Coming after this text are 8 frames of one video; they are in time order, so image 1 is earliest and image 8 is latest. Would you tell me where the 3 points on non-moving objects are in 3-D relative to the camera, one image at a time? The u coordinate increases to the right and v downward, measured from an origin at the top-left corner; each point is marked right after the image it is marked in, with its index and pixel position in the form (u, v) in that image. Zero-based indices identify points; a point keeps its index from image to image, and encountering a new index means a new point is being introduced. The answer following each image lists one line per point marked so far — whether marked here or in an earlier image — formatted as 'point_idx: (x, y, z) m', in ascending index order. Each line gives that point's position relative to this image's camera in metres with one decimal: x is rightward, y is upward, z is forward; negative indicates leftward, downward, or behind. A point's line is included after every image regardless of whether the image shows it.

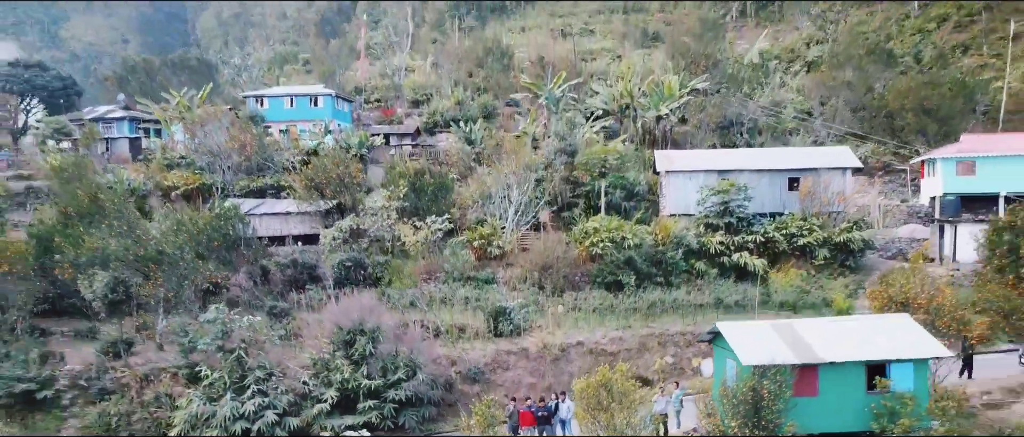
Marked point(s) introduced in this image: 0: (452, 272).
0: (-0.8, -0.7, +10.1) m
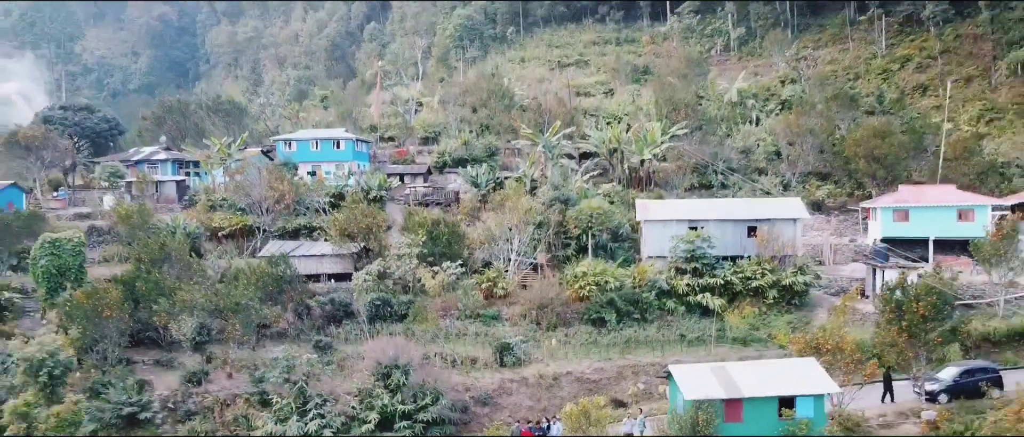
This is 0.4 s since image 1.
0: (-0.7, -1.4, +12.2) m
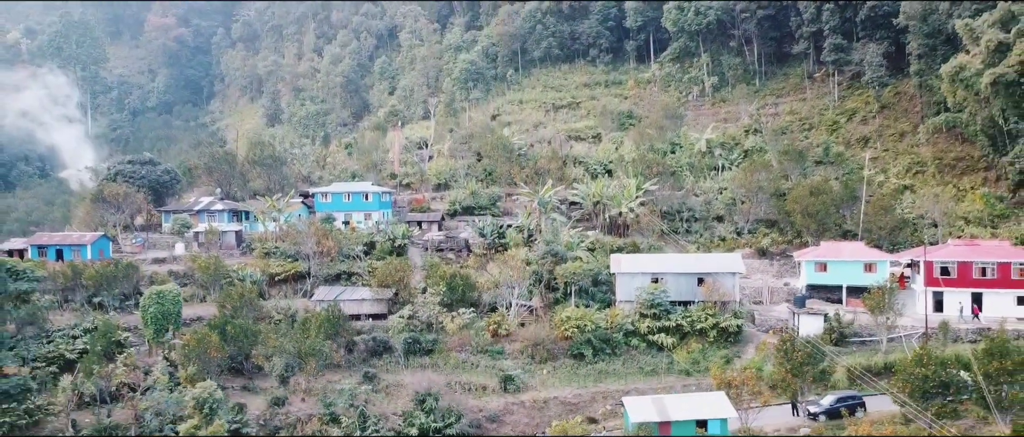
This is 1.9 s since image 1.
0: (-0.7, -2.5, +15.8) m
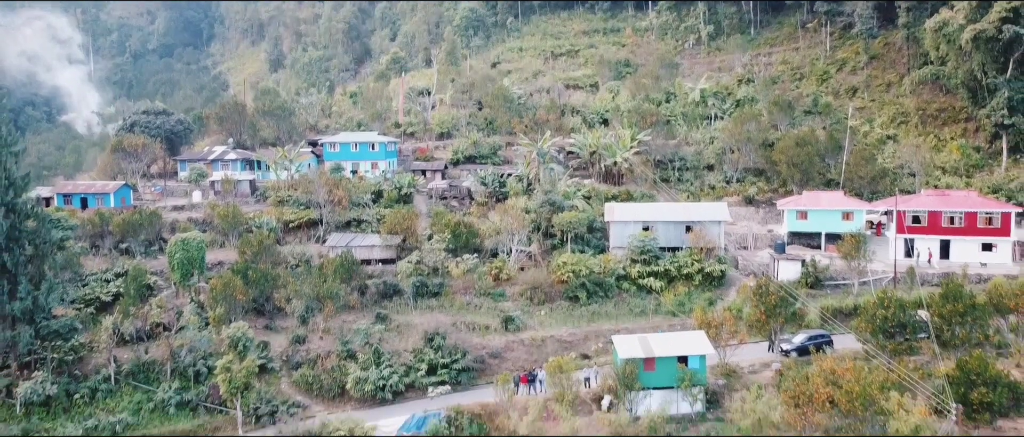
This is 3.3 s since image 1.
0: (-0.7, -1.5, +17.1) m
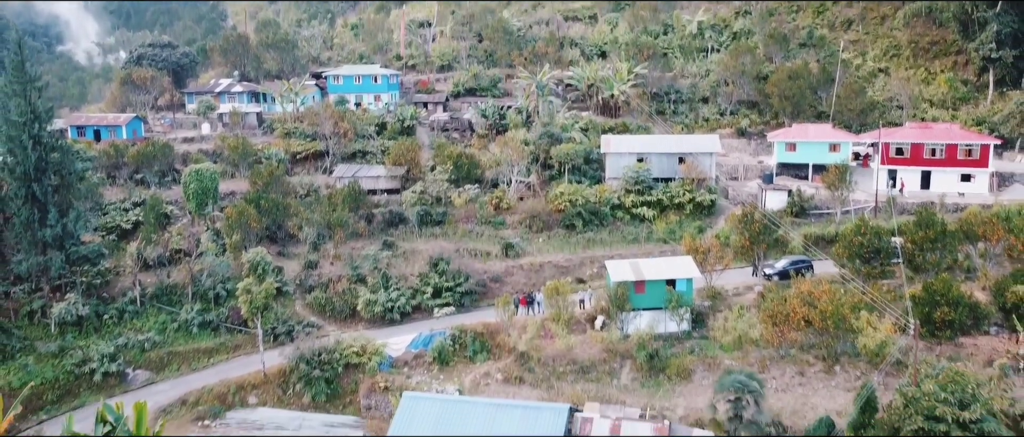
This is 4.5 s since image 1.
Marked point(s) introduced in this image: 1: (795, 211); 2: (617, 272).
0: (-0.7, 0.0, +18.0) m
1: (+6.1, +0.2, +17.2) m
2: (+1.9, -0.9, +14.1) m
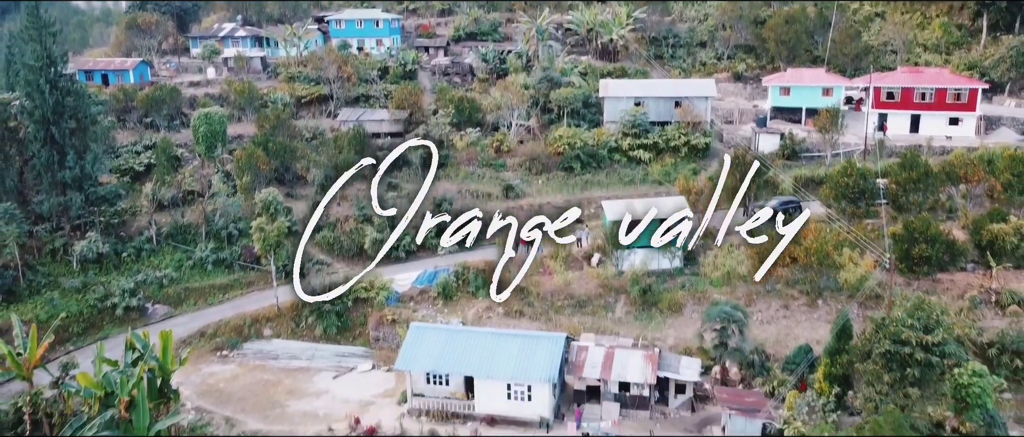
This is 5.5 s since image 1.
0: (-0.7, +1.3, +18.5) m
1: (+6.1, +1.4, +17.7) m
2: (+1.9, +0.1, +14.7) m
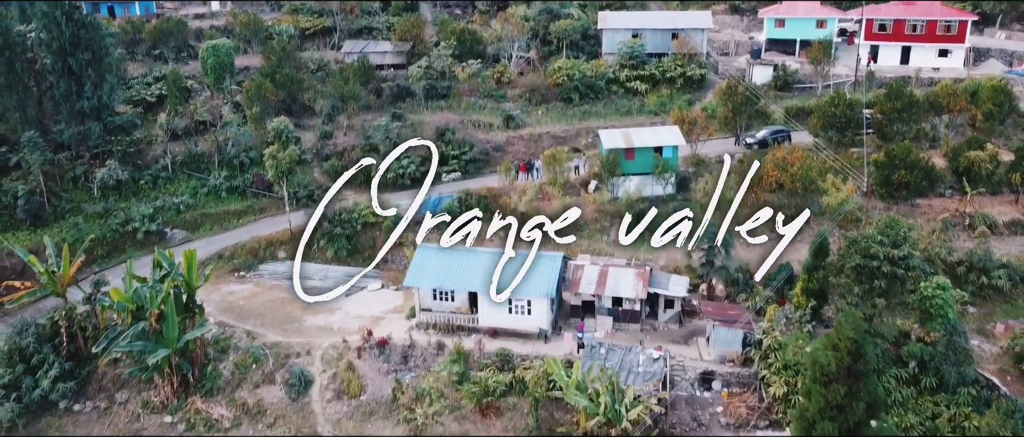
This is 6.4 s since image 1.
0: (-0.7, +3.0, +19.1) m
1: (+6.1, +3.1, +18.3) m
2: (+1.9, +1.5, +15.3) m
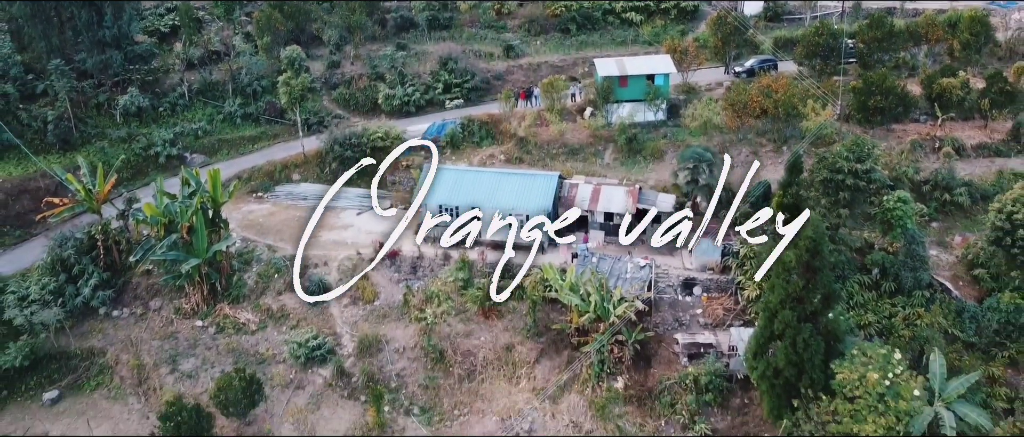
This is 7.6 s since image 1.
0: (-0.7, +4.8, +19.8) m
1: (+6.1, +4.8, +19.0) m
2: (+1.9, +3.0, +16.2) m
